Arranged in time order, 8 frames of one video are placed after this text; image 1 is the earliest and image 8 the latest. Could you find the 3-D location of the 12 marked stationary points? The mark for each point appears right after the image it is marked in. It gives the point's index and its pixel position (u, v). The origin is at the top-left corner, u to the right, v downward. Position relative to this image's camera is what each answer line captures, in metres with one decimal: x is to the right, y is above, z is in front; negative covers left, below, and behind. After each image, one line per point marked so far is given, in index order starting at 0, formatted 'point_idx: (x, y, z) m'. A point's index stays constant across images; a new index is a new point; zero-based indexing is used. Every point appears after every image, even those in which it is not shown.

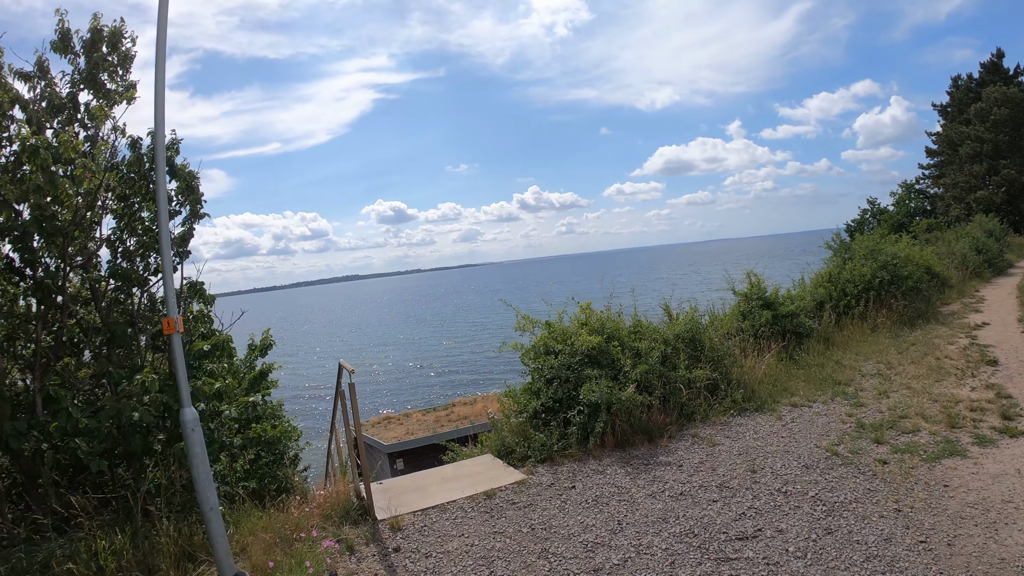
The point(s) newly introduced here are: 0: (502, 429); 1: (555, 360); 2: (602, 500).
0: (-0.1, -1.4, +5.8) m
1: (+0.5, -0.8, +5.9) m
2: (+0.7, -1.7, +4.5) m
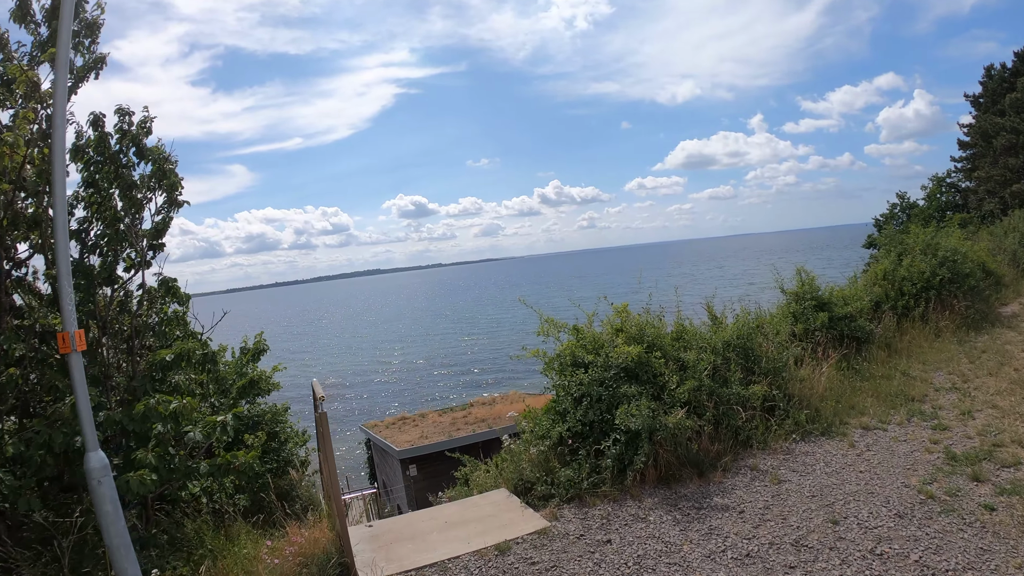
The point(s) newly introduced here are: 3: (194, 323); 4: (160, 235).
0: (+0.1, -1.4, +4.8) m
1: (+0.6, -0.8, +4.9) m
2: (+0.8, -1.7, +3.5) m
3: (-4.1, -0.3, +6.4) m
4: (-3.8, +0.5, +5.9) m
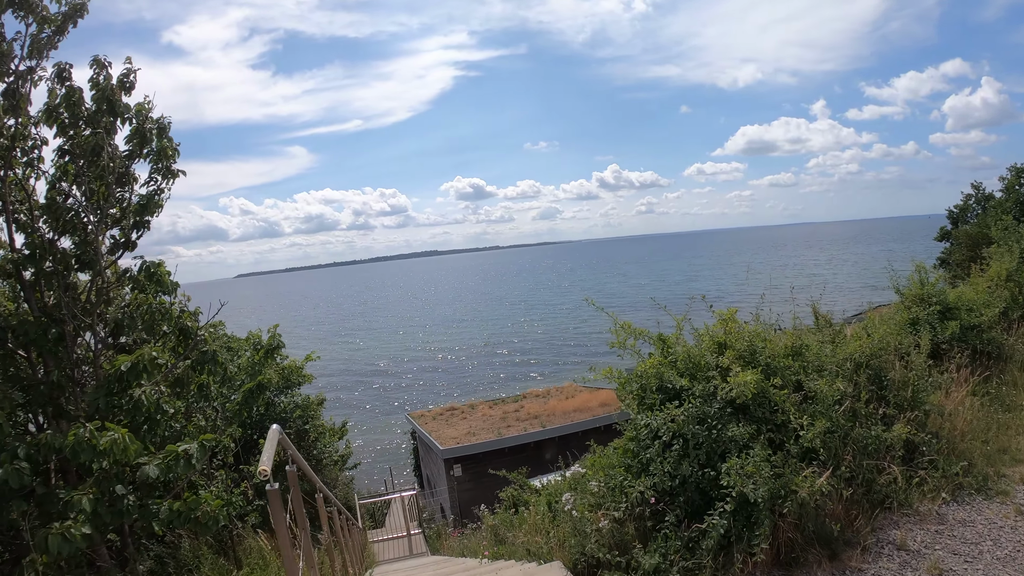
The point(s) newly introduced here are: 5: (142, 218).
0: (+0.4, -1.4, +3.6) m
1: (+1.0, -0.8, +3.6) m
2: (+1.1, -1.8, +2.2) m
3: (-3.5, -0.2, +5.6) m
4: (-3.3, +0.7, +5.0) m
5: (-4.1, +0.7, +5.5) m
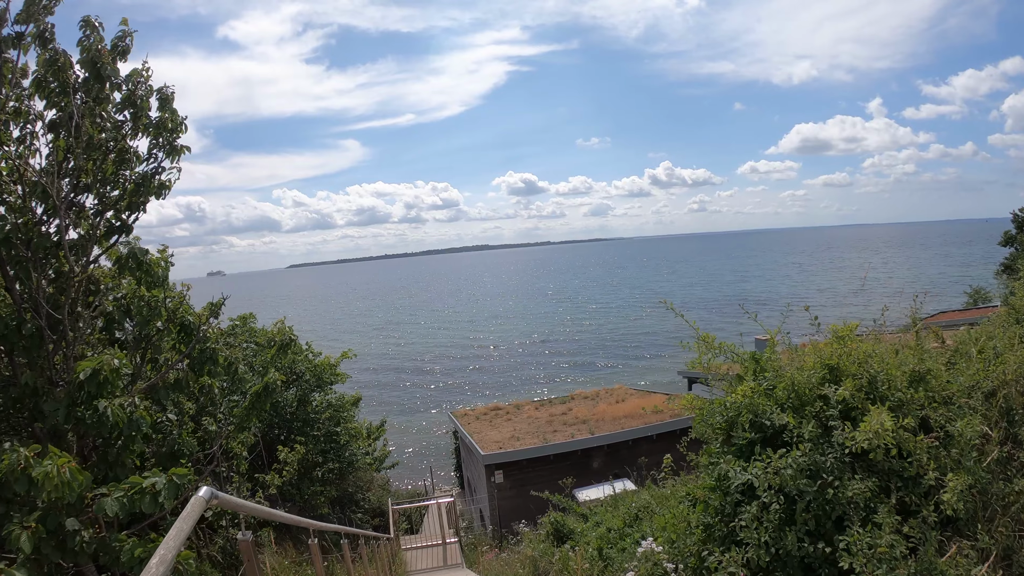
0: (+0.6, -1.5, +2.8) m
1: (+1.2, -0.8, +2.7) m
2: (+1.1, -1.8, +1.3) m
3: (-3.1, -0.1, +5.0) m
4: (-2.9, +0.7, +4.5) m
5: (-3.7, +0.8, +5.0) m
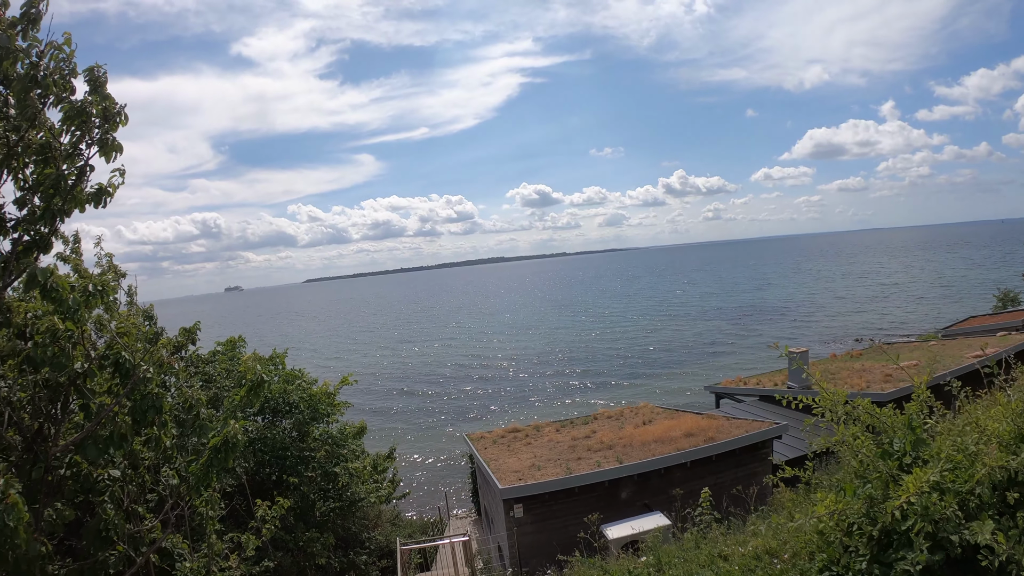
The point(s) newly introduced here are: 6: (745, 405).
0: (+0.7, -1.6, +1.7) m
1: (+1.3, -0.9, +1.7) m
2: (+1.2, -1.9, +0.2) m
3: (-3.0, -0.3, +4.1) m
4: (-2.8, +0.5, +3.6) m
5: (-3.5, +0.6, +4.2) m
6: (+7.7, -3.9, +19.2) m
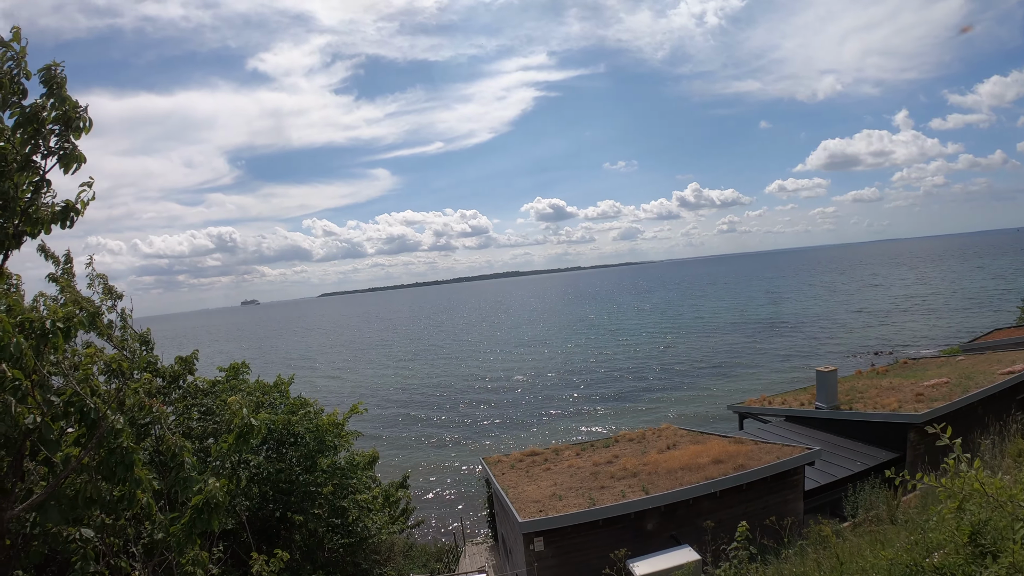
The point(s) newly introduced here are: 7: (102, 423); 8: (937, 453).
0: (+0.9, -1.7, +1.1) m
1: (+1.4, -1.0, +1.0) m
2: (+1.3, -2.0, -0.4) m
3: (-2.8, -0.5, +3.6) m
4: (-2.6, +0.4, +3.1) m
5: (-3.3, +0.4, +3.7) m
6: (+8.3, -4.5, +18.3) m
7: (-2.4, -0.8, +3.3) m
8: (+11.4, -4.4, +15.4) m
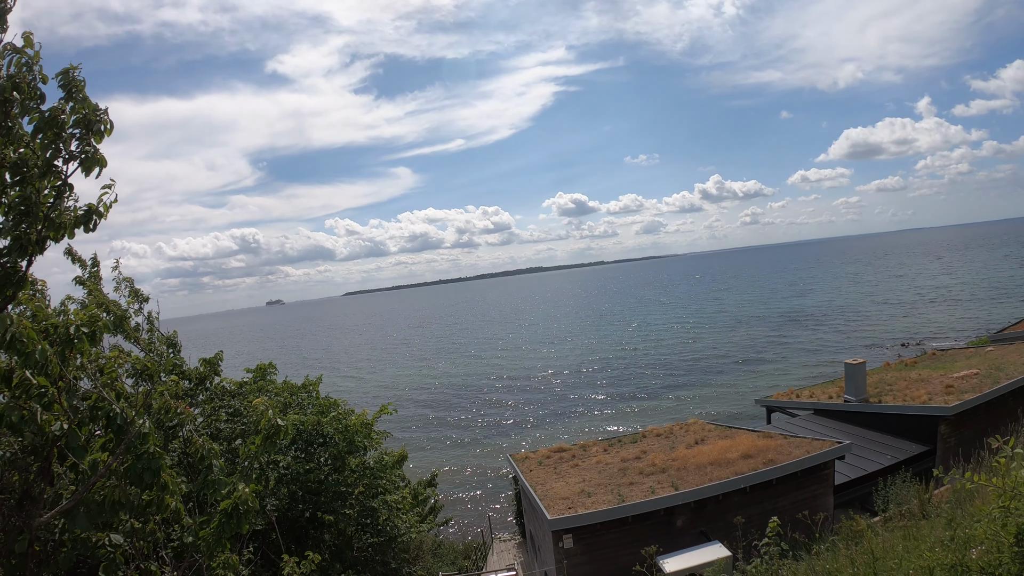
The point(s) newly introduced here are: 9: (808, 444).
0: (+1.0, -1.7, +0.9) m
1: (+1.5, -1.0, +0.8) m
2: (+1.3, -1.9, -0.6) m
3: (-2.6, -0.5, +3.6) m
4: (-2.5, +0.3, +3.0) m
5: (-3.2, +0.4, +3.7) m
6: (+9.2, -4.2, +17.9) m
7: (-2.2, -0.8, +3.2) m
8: (+12.1, -4.1, +14.8) m
9: (+6.9, -3.6, +13.0) m
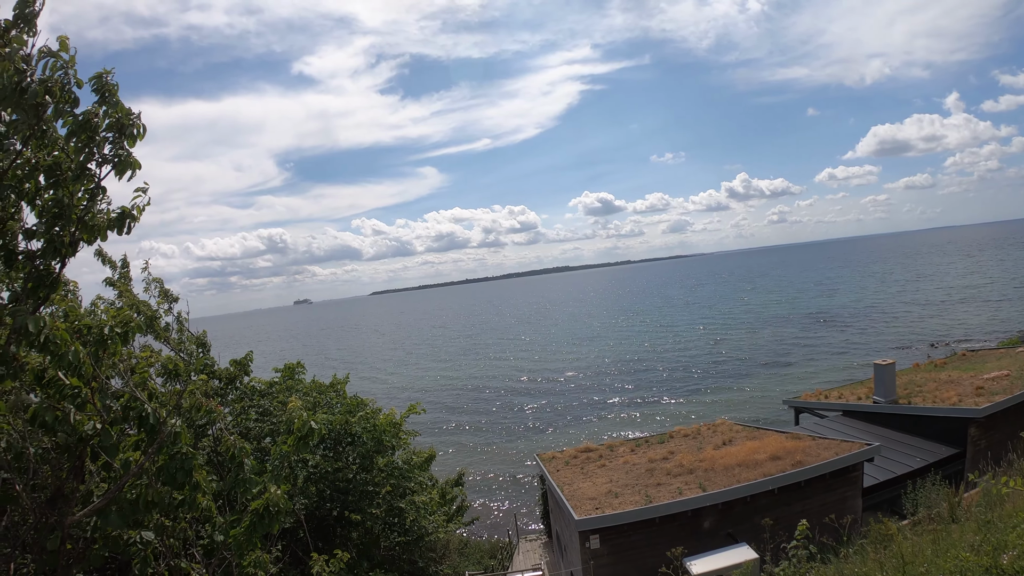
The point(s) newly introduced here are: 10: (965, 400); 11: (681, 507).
0: (+1.0, -1.7, +0.7) m
1: (+1.6, -1.0, +0.6) m
2: (+1.3, -1.9, -0.8) m
3: (-2.4, -0.5, +3.6) m
4: (-2.3, +0.4, +3.0) m
5: (-2.9, +0.4, +3.7) m
6: (+10.0, -4.2, +17.3) m
7: (-2.0, -0.8, +3.2) m
8: (+12.8, -4.1, +14.1) m
9: (+7.5, -3.6, +12.6) m
10: (+12.1, -2.9, +14.3) m
11: (+3.3, -4.2, +10.7) m
